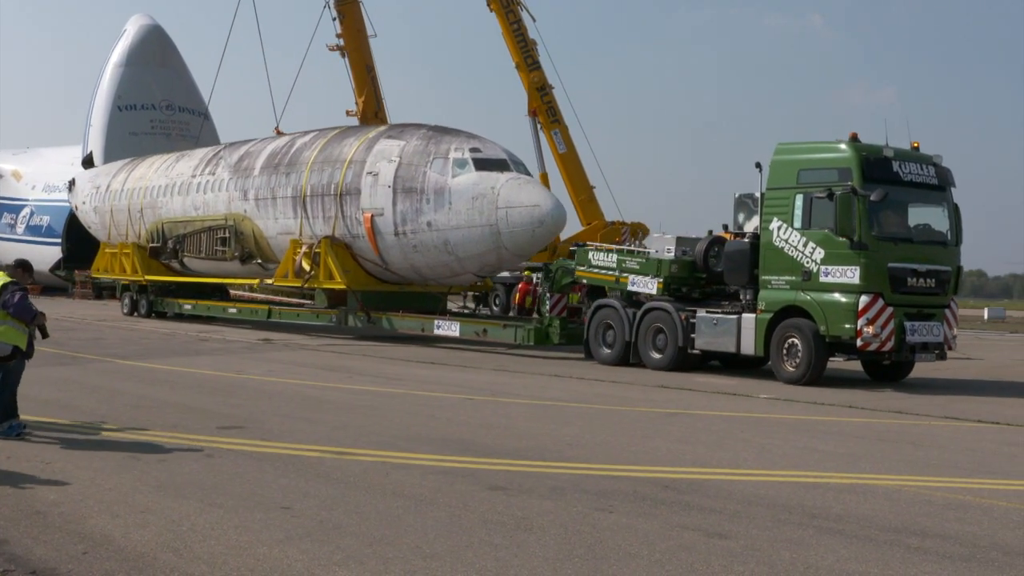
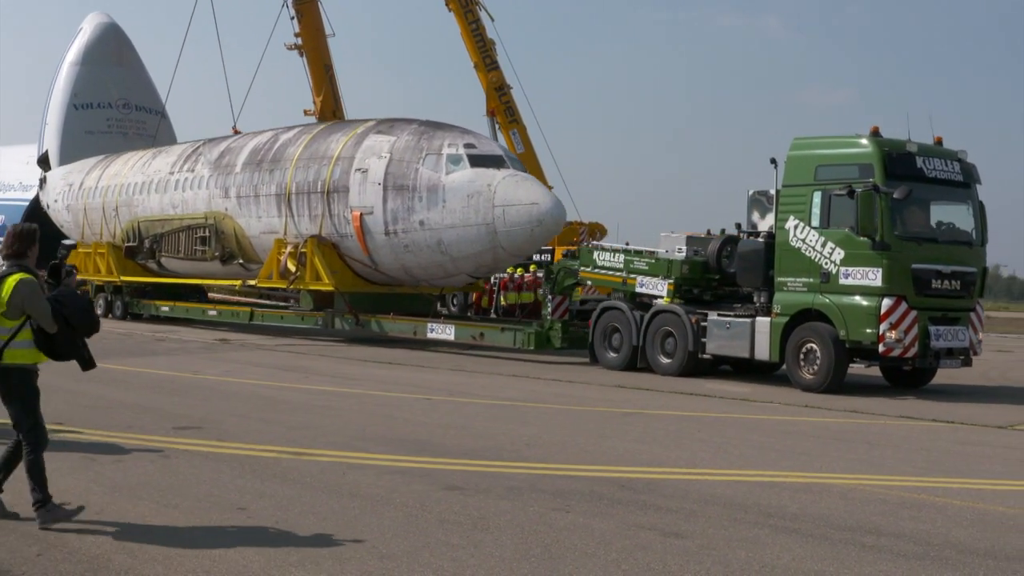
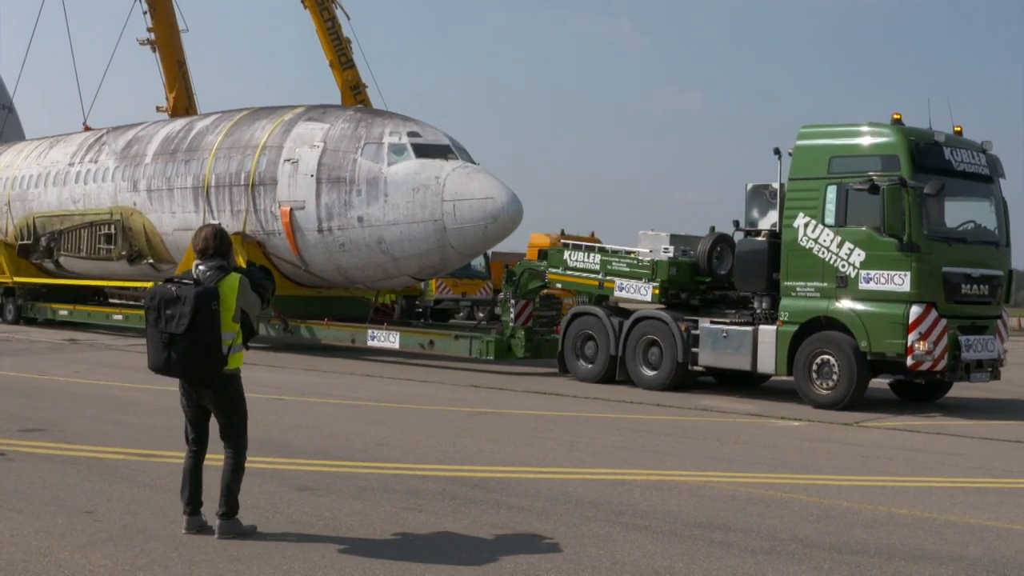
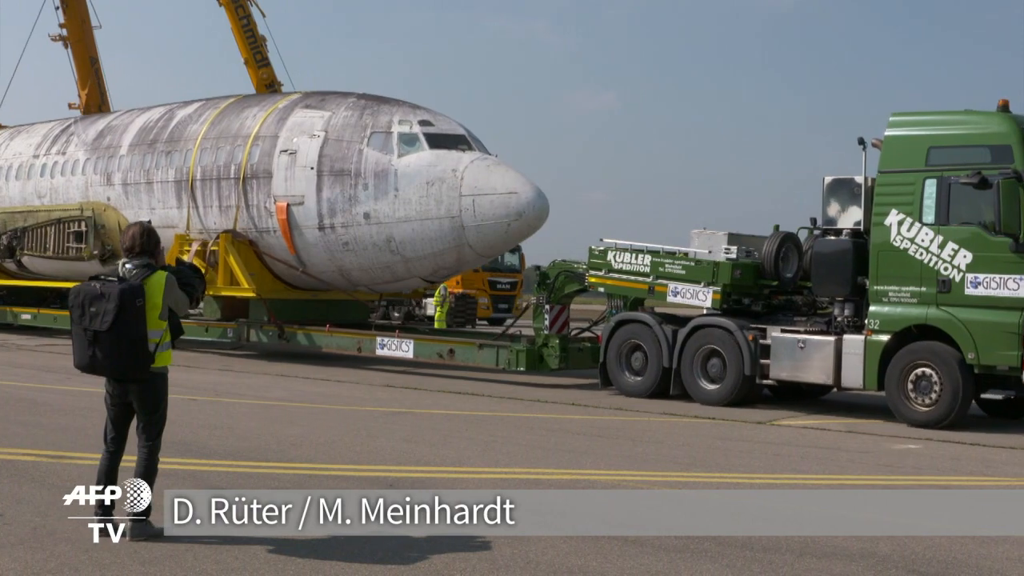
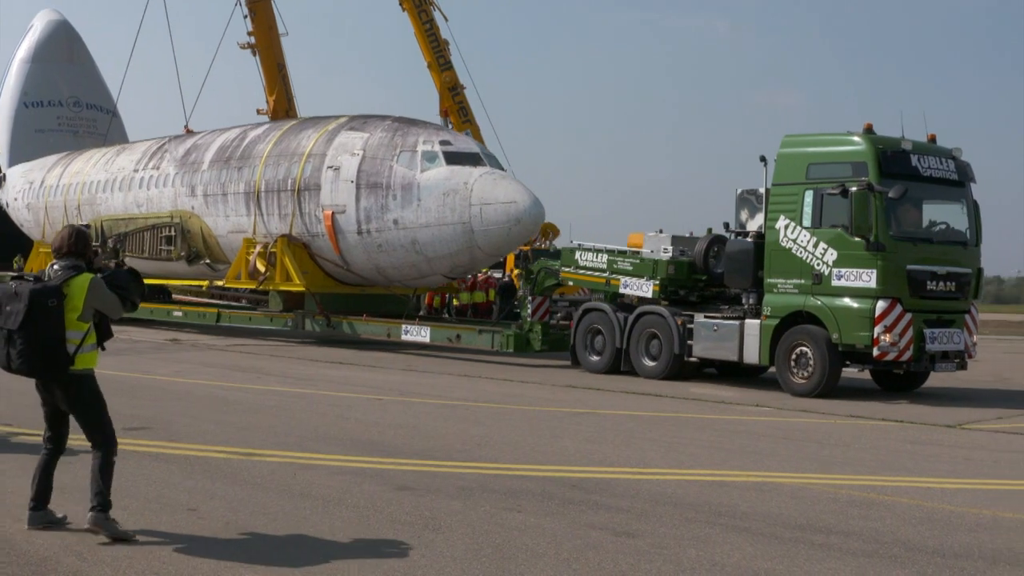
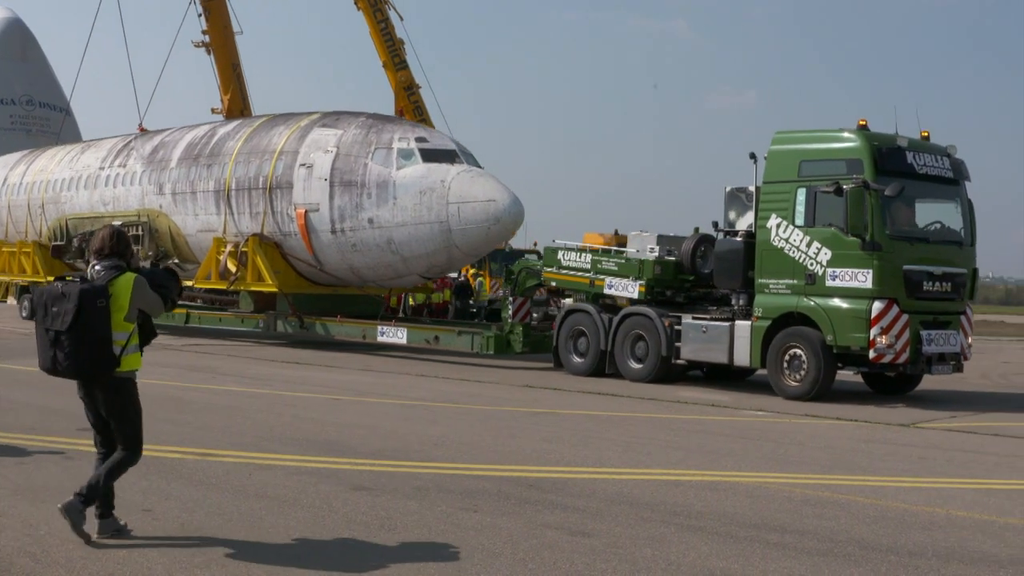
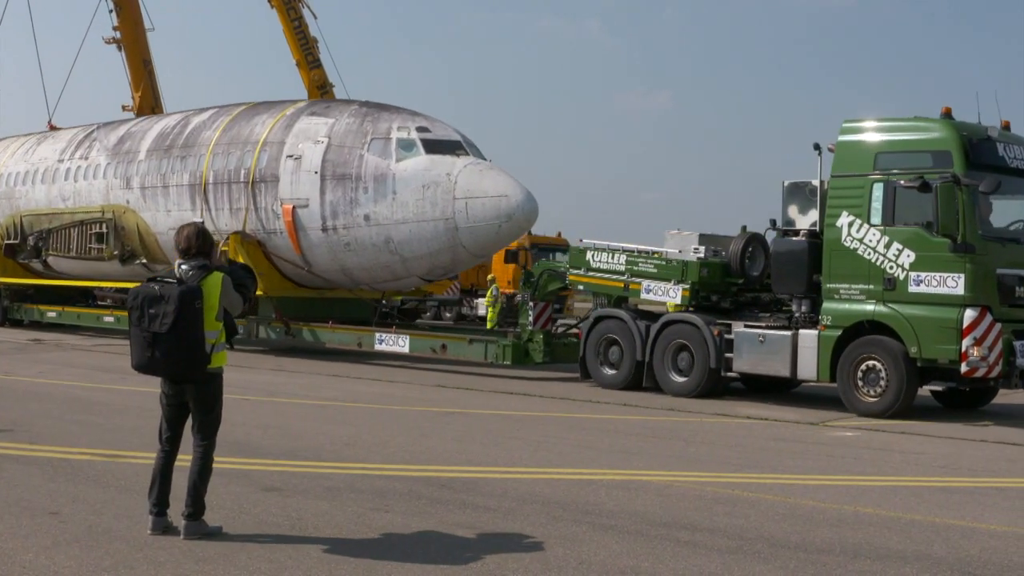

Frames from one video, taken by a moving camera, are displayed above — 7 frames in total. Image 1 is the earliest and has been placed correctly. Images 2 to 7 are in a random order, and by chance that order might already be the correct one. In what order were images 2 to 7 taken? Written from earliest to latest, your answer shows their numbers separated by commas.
2, 5, 6, 3, 7, 4
